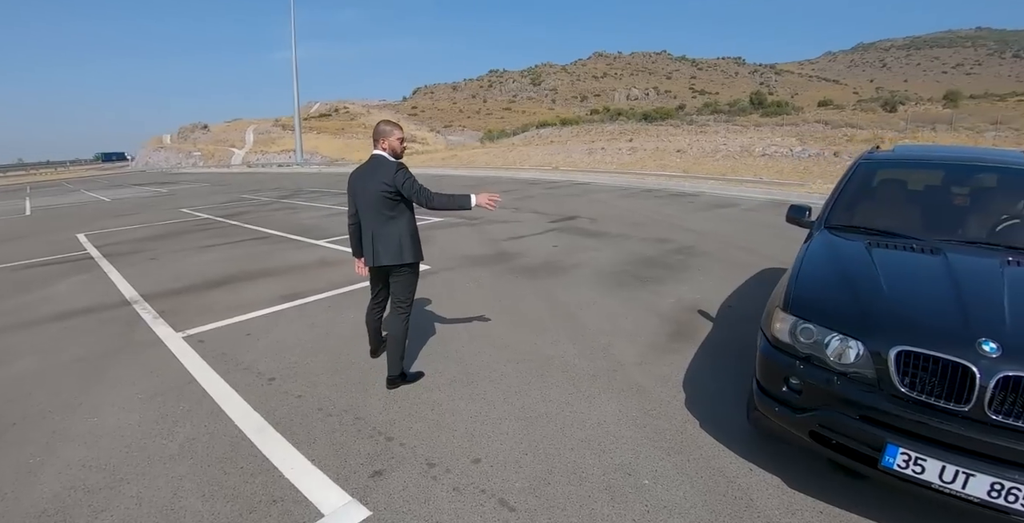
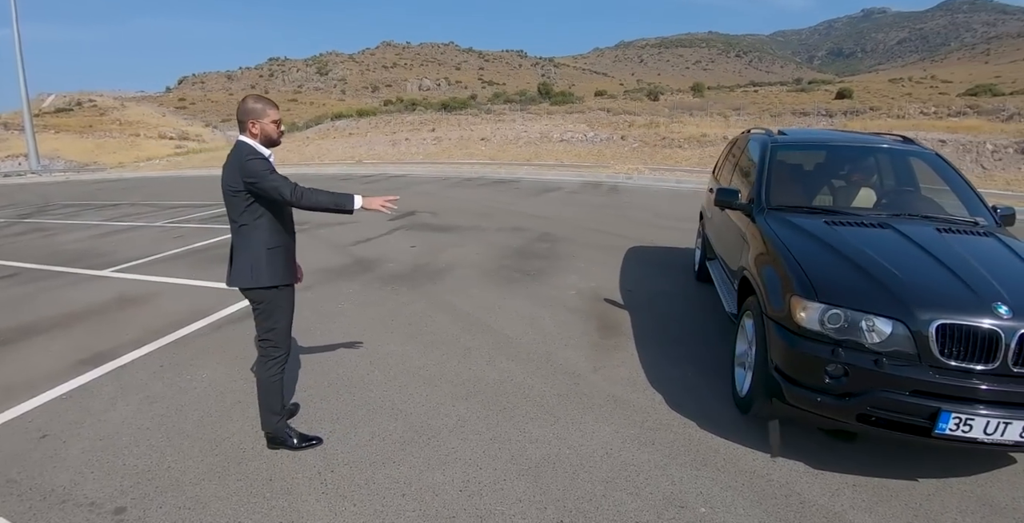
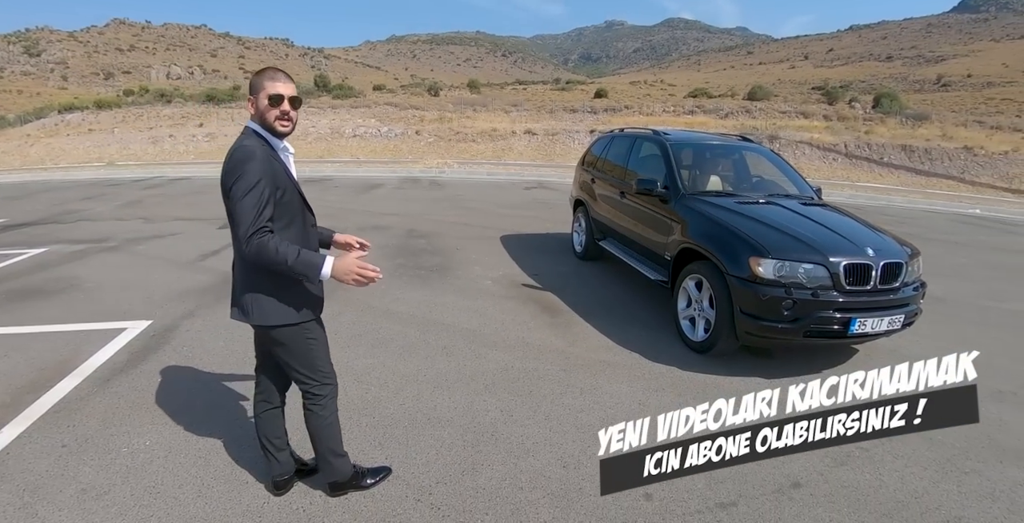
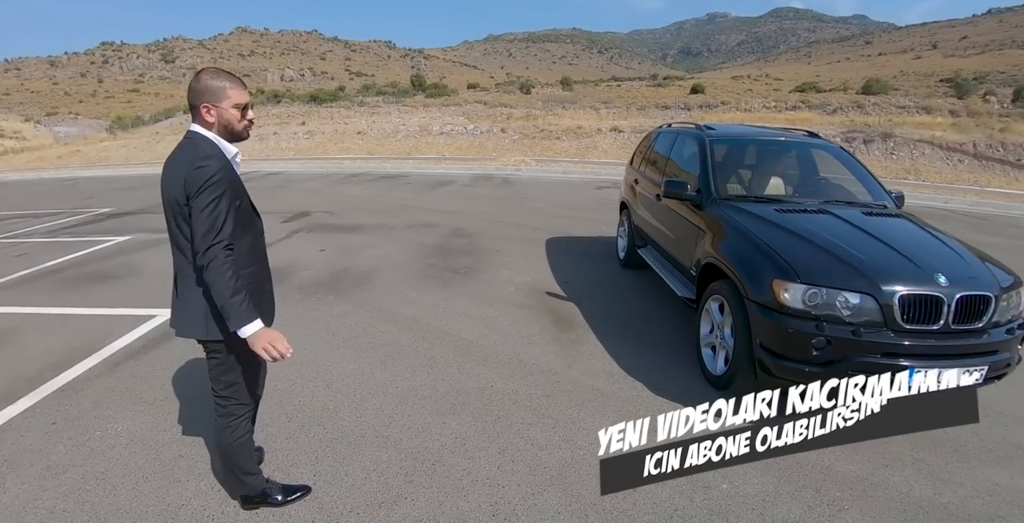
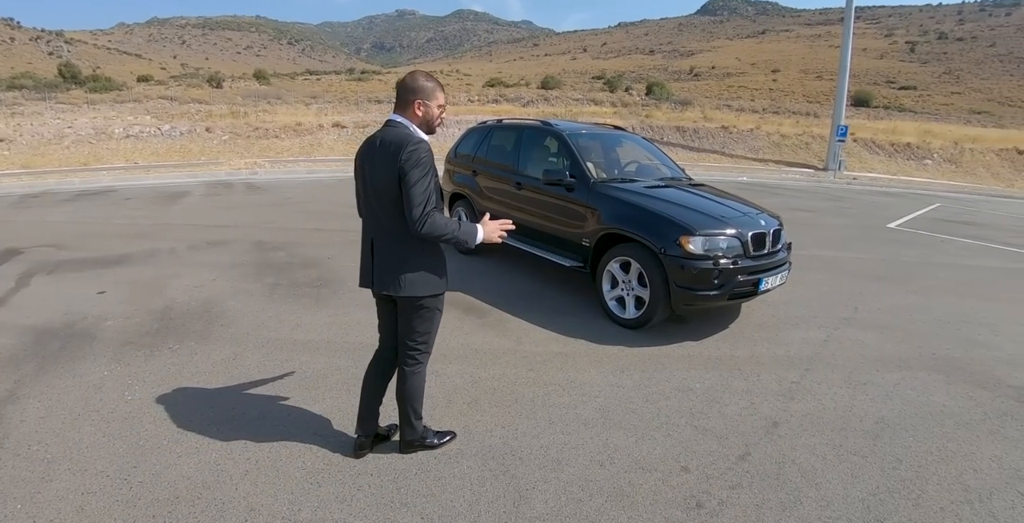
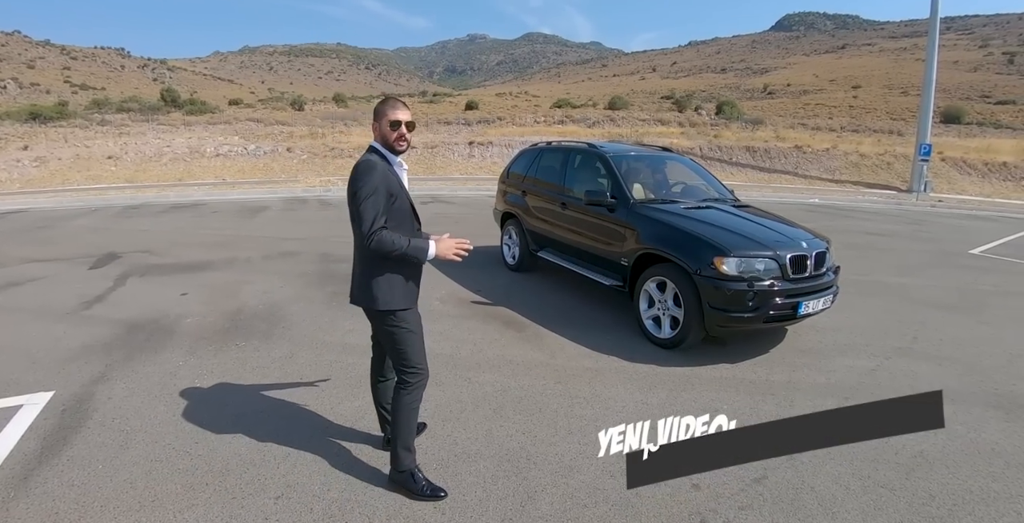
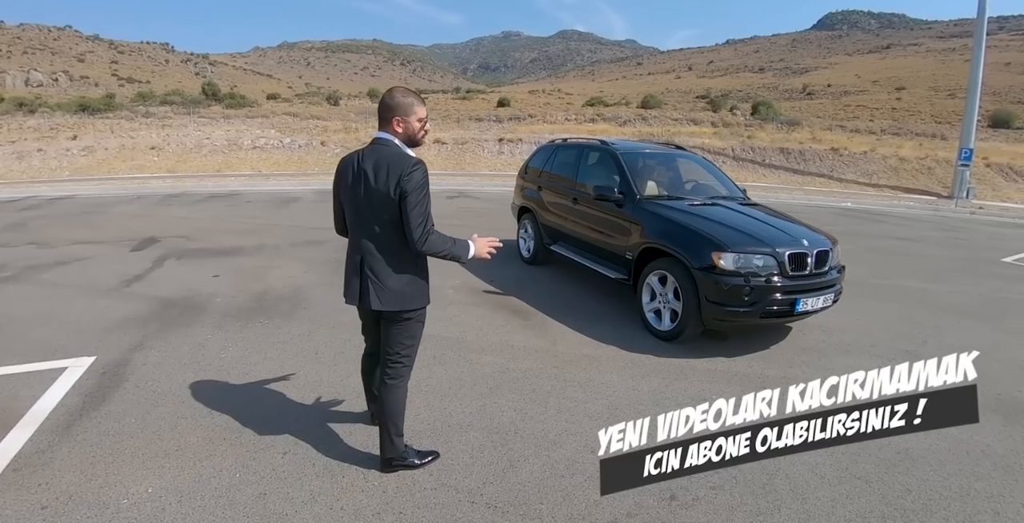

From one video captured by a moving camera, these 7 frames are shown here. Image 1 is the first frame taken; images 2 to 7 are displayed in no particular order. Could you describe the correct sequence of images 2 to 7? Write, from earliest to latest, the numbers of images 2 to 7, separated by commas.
2, 4, 3, 7, 6, 5
